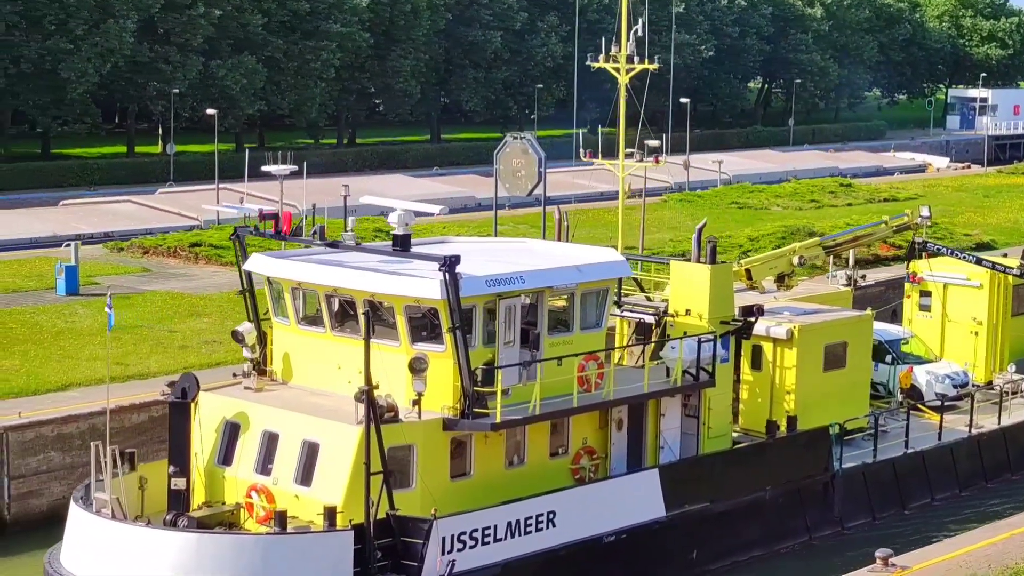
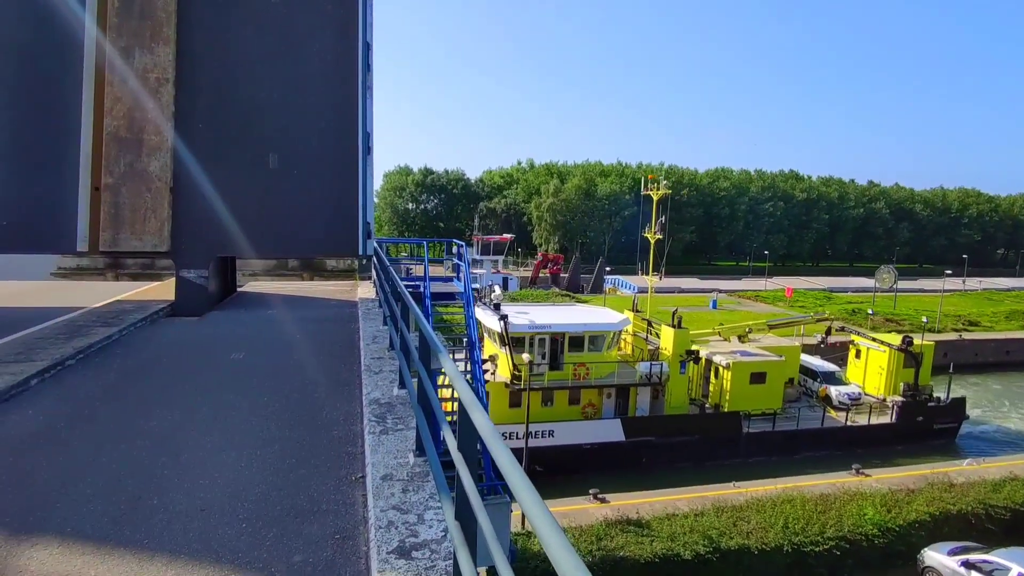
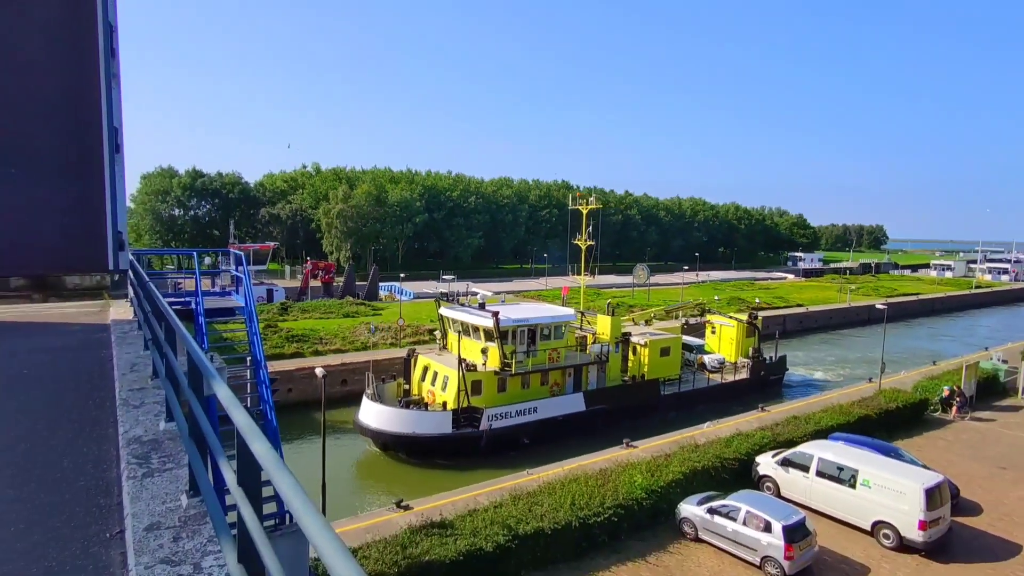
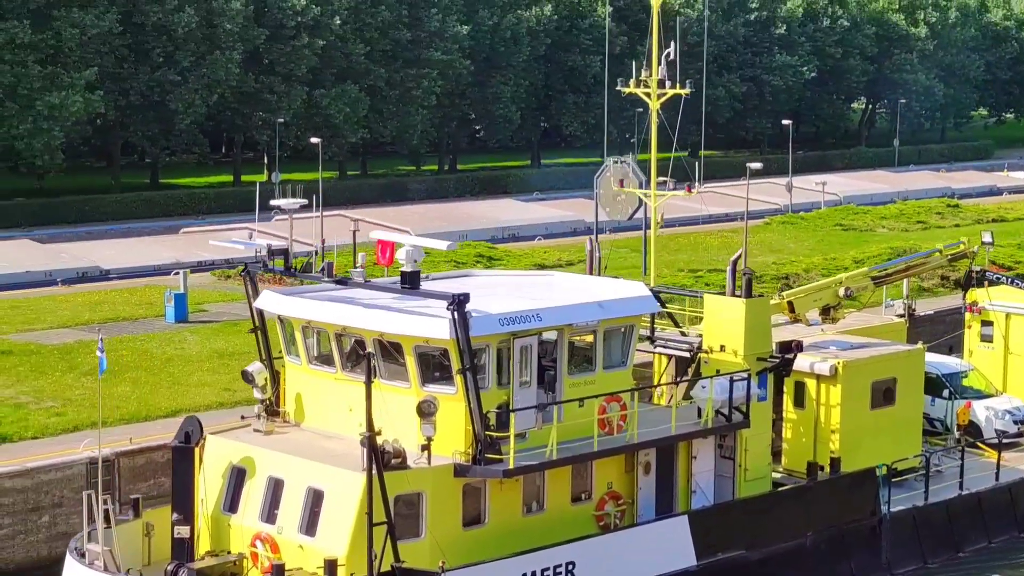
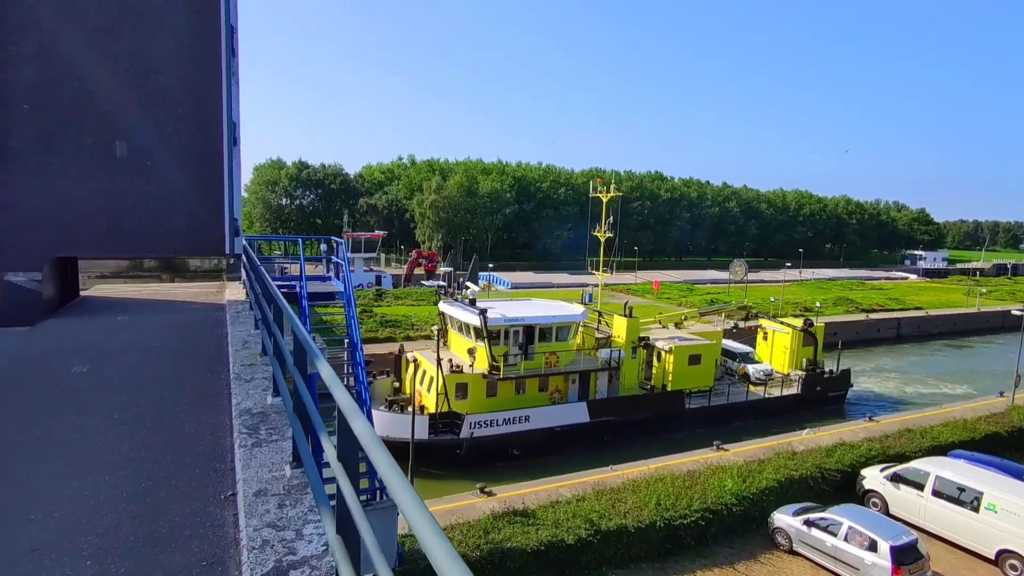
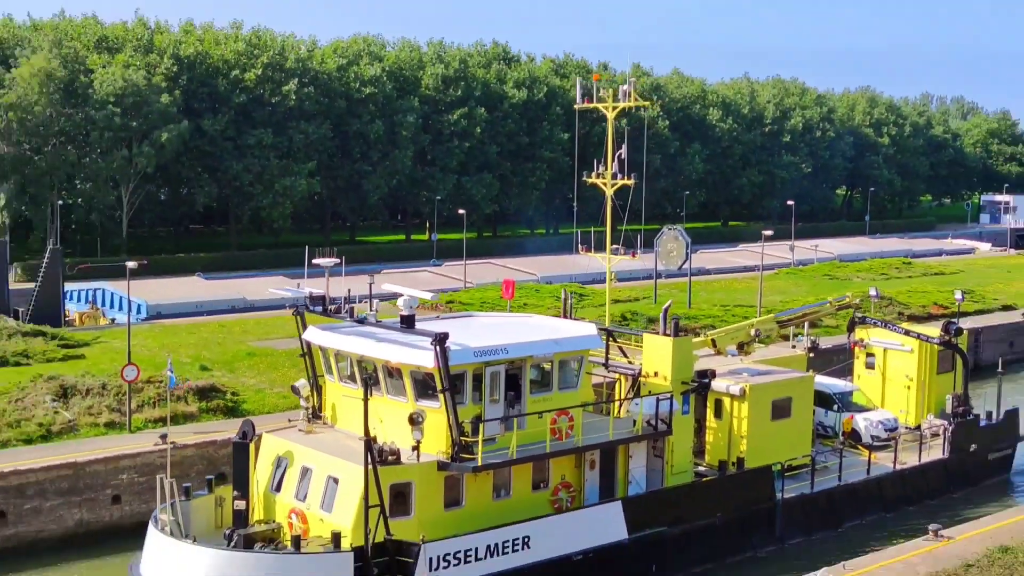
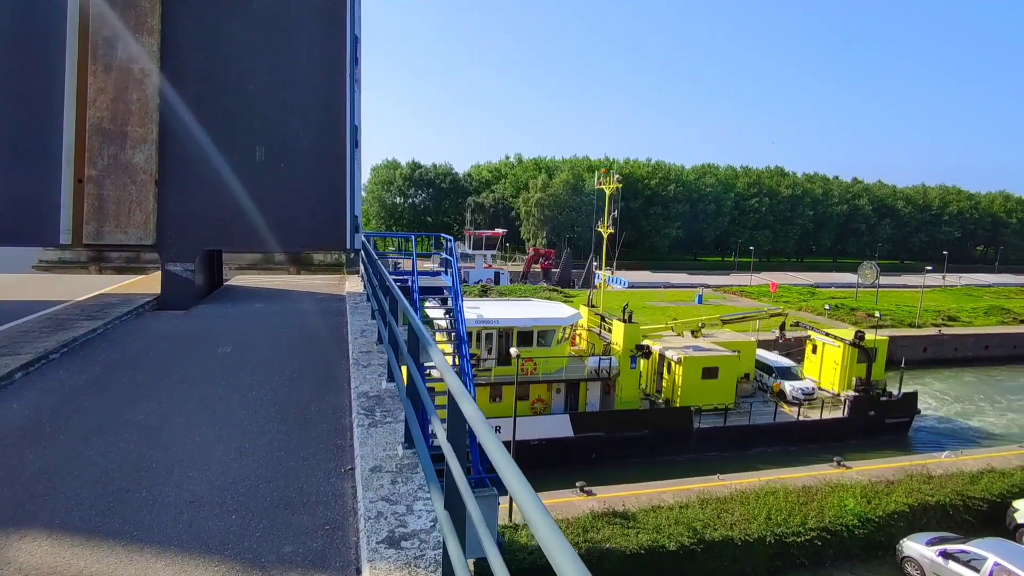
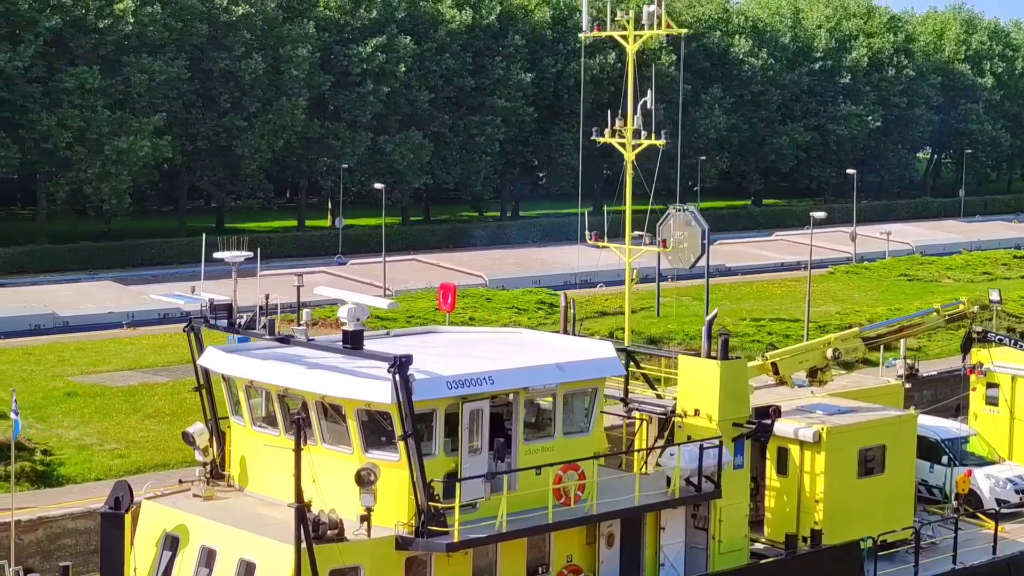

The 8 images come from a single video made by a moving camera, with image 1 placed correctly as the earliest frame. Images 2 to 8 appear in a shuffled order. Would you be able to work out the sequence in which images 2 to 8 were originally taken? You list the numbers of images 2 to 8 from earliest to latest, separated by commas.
4, 8, 6, 3, 5, 2, 7
